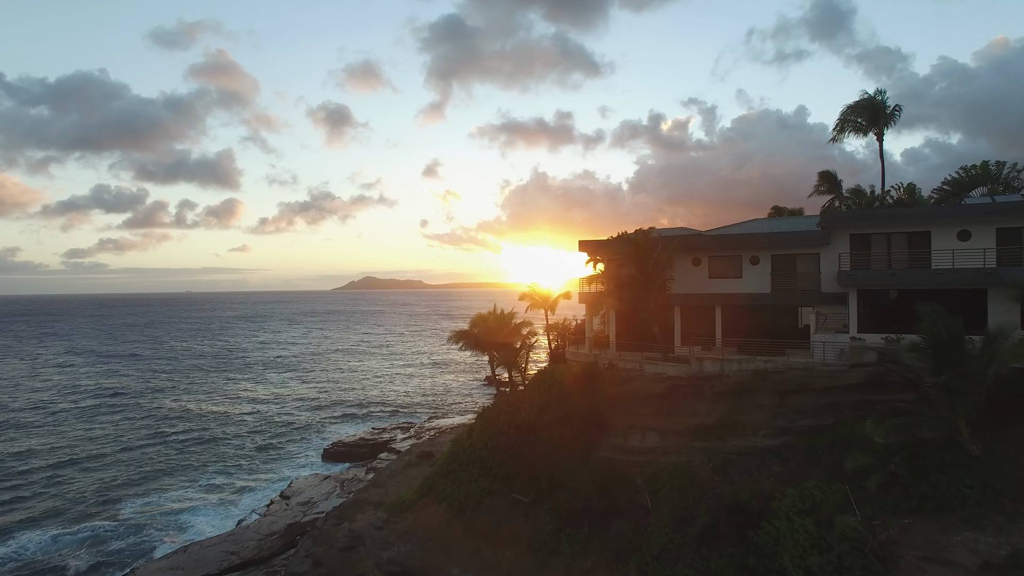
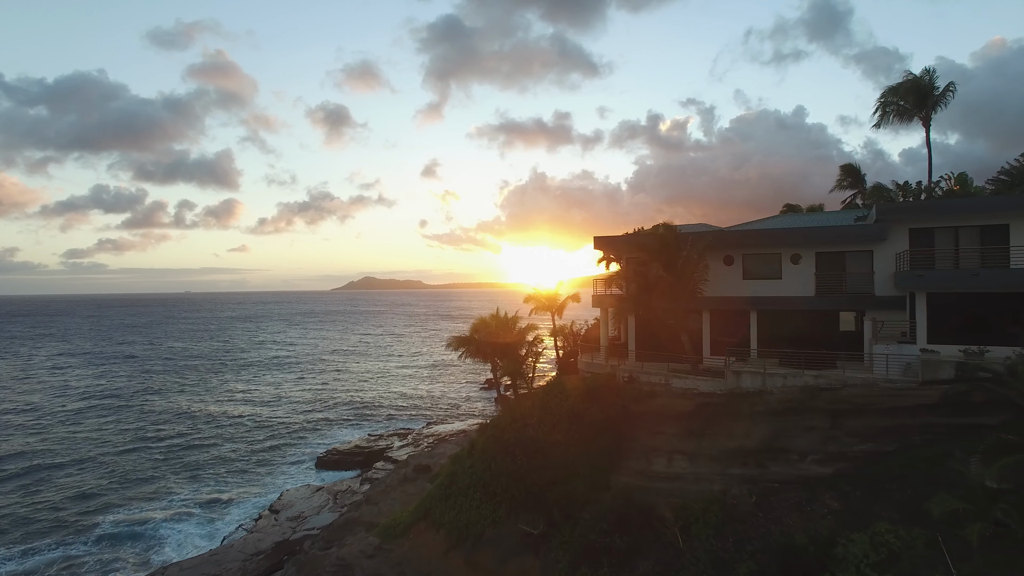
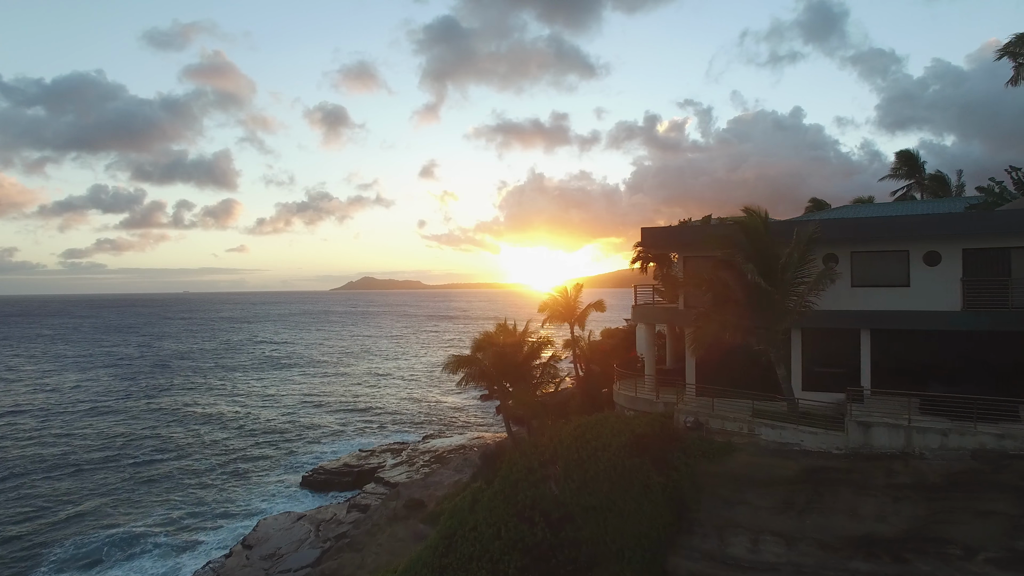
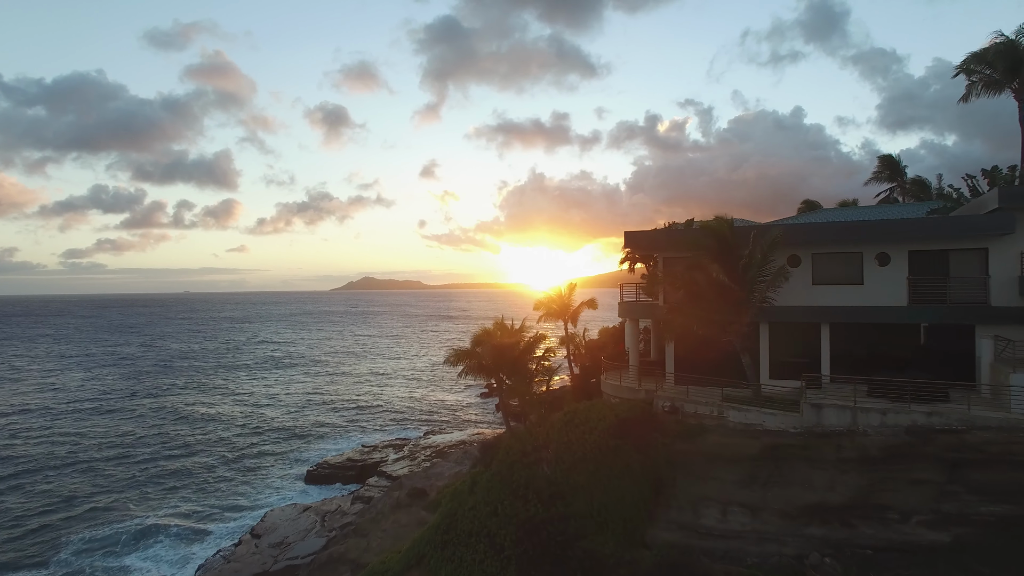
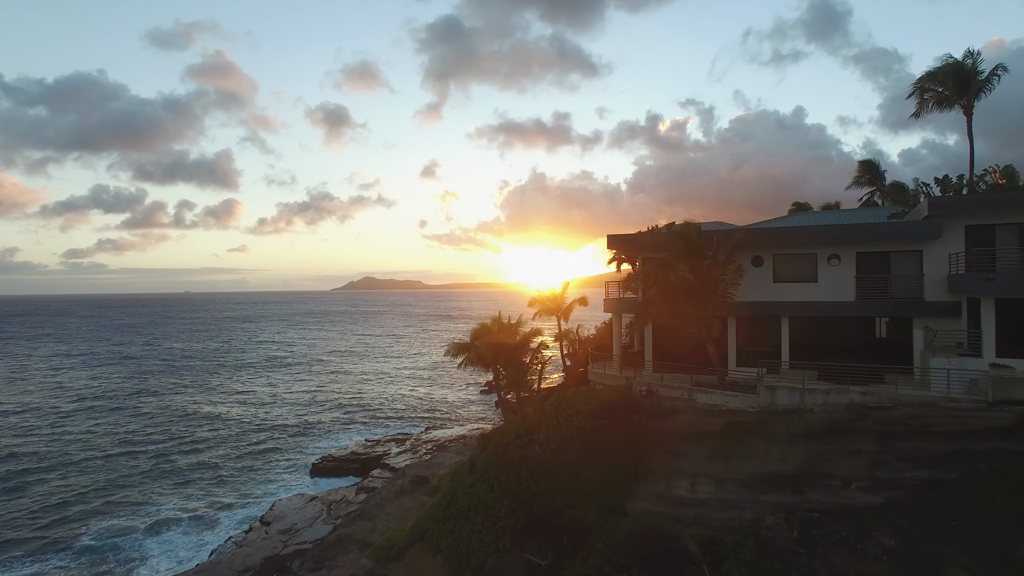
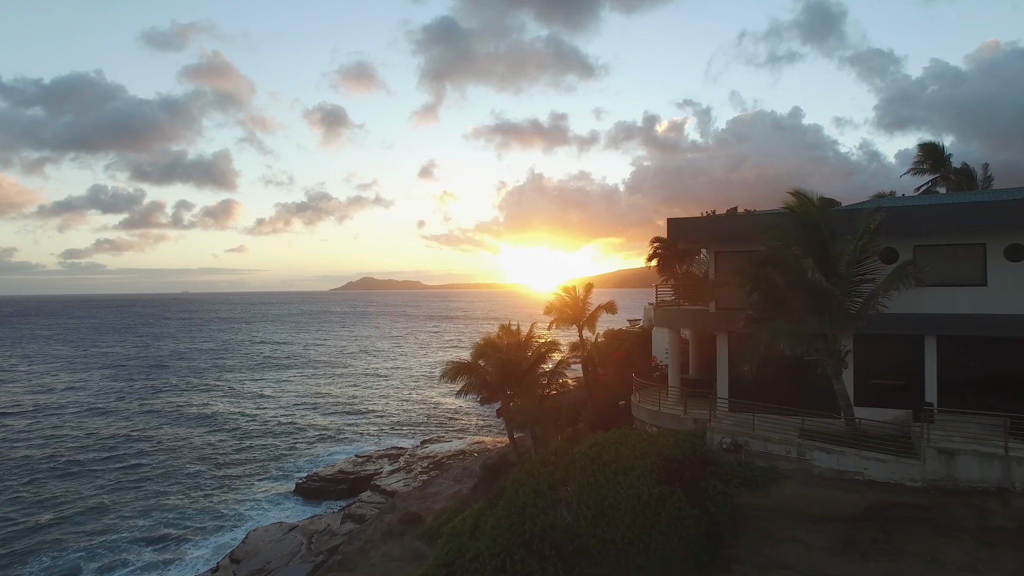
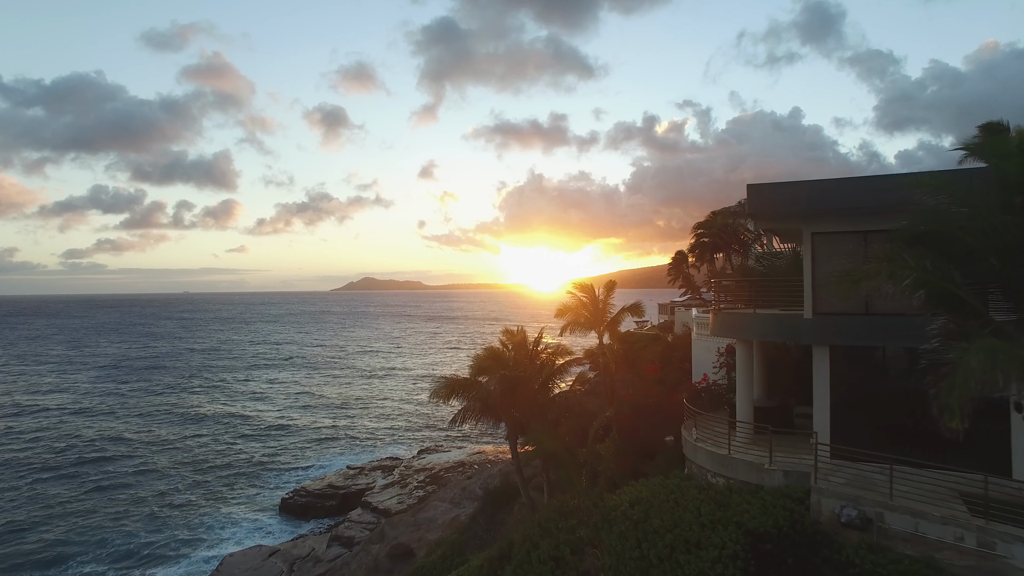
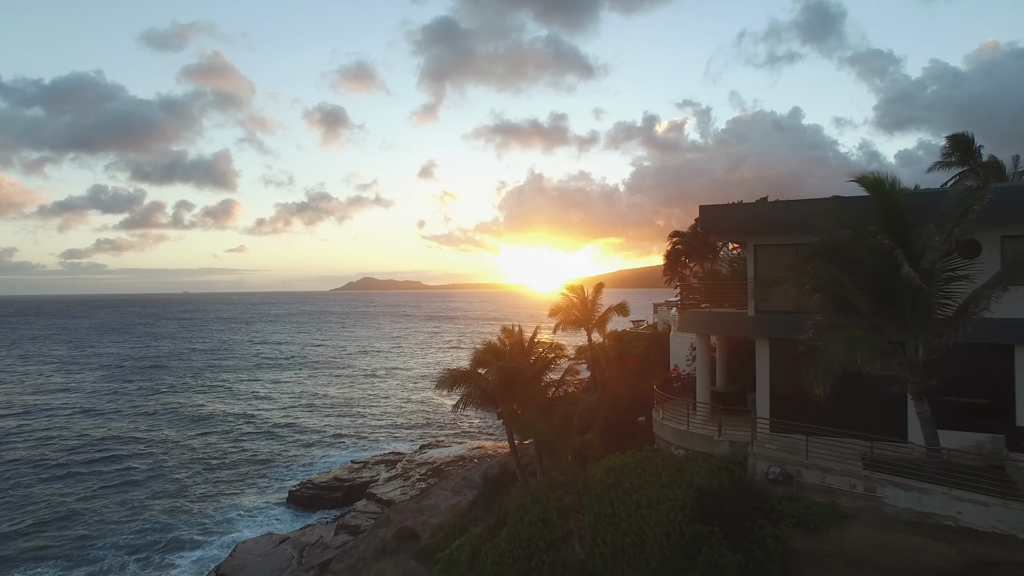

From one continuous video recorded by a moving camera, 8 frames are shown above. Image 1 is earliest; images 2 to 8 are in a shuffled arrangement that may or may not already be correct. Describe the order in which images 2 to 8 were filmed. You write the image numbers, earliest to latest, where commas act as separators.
2, 5, 4, 3, 6, 8, 7
